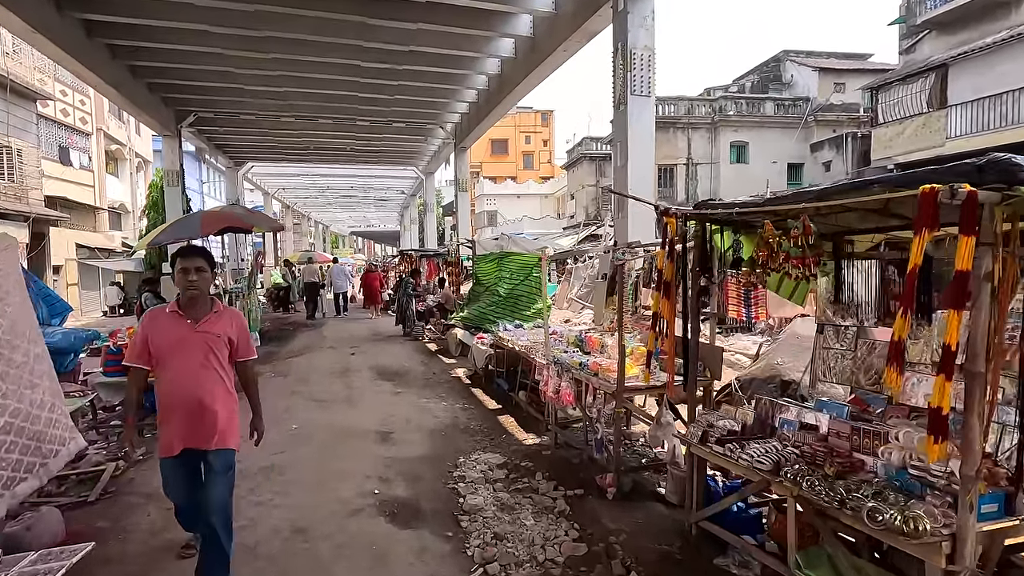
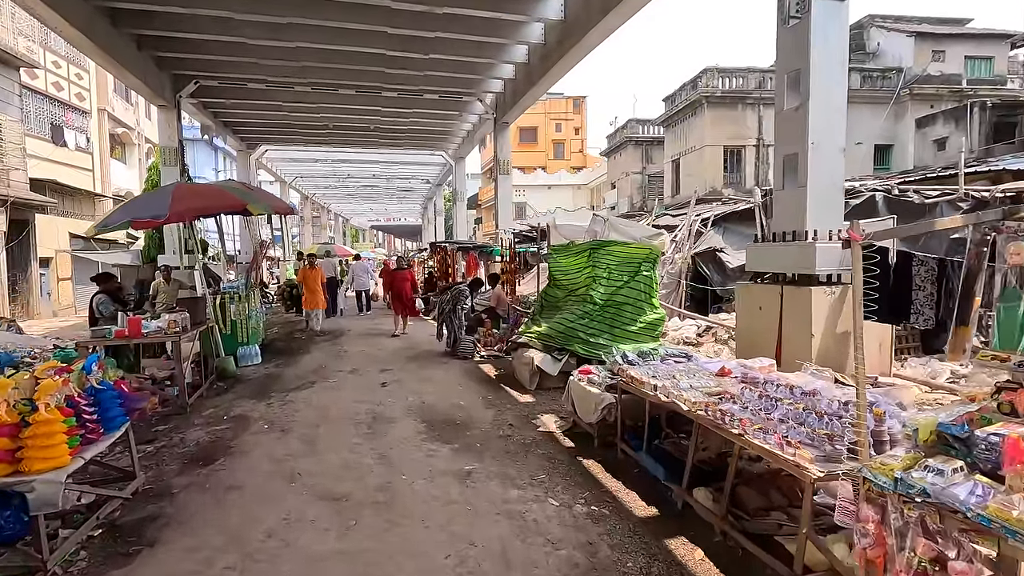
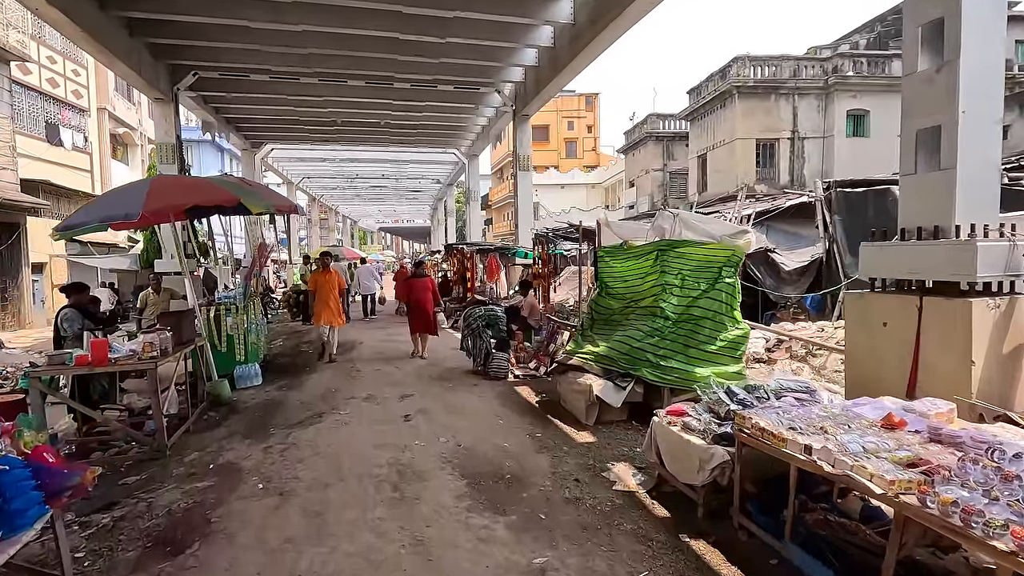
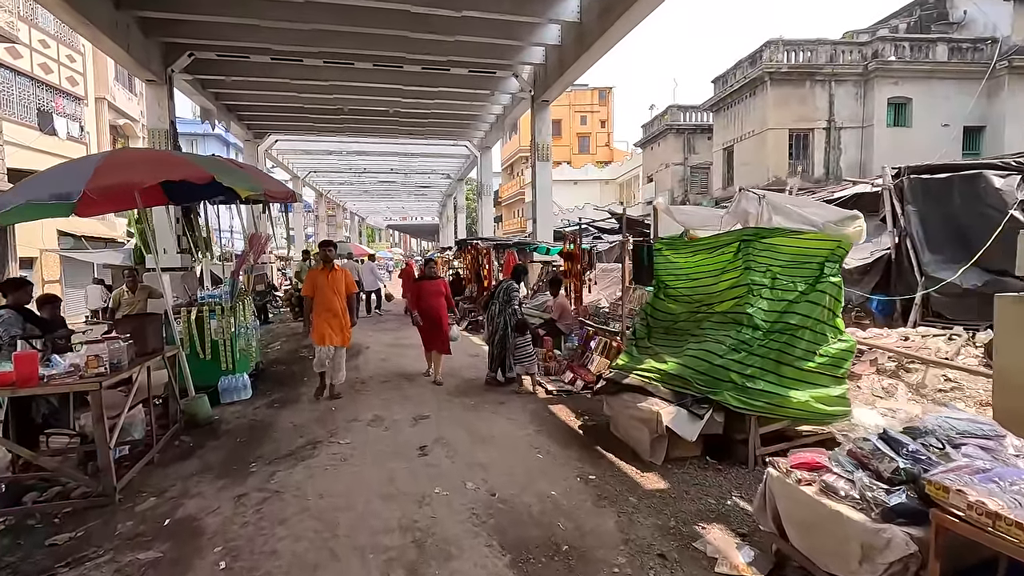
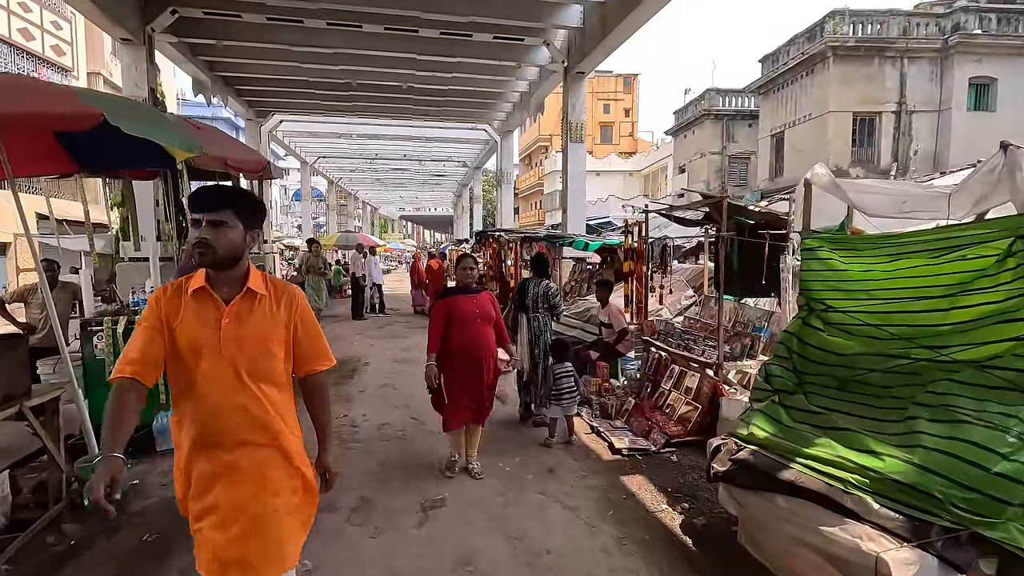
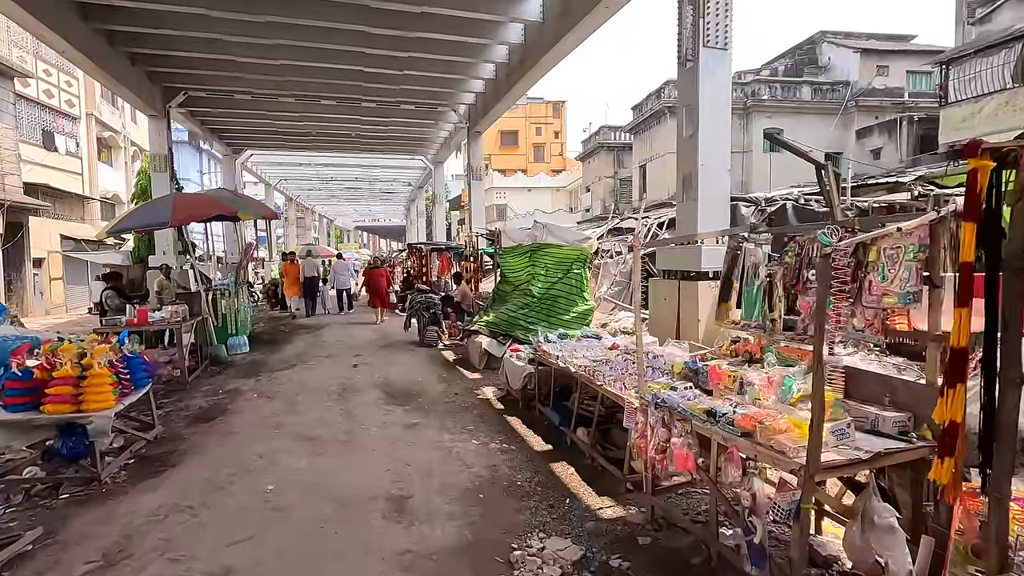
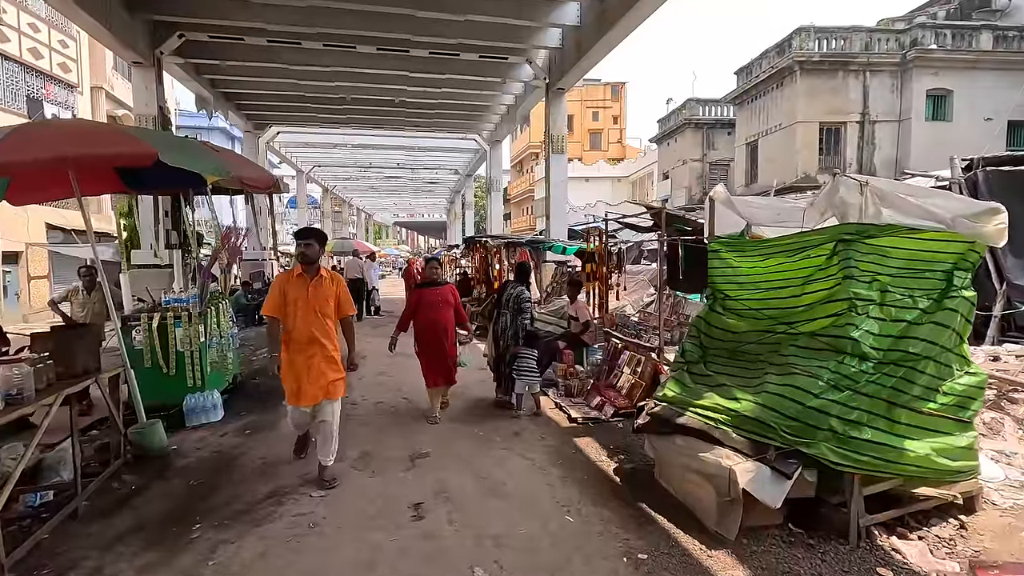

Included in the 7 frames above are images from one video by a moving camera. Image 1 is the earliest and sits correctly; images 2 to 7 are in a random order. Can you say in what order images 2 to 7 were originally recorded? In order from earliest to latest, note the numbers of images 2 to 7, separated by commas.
6, 2, 3, 4, 7, 5
